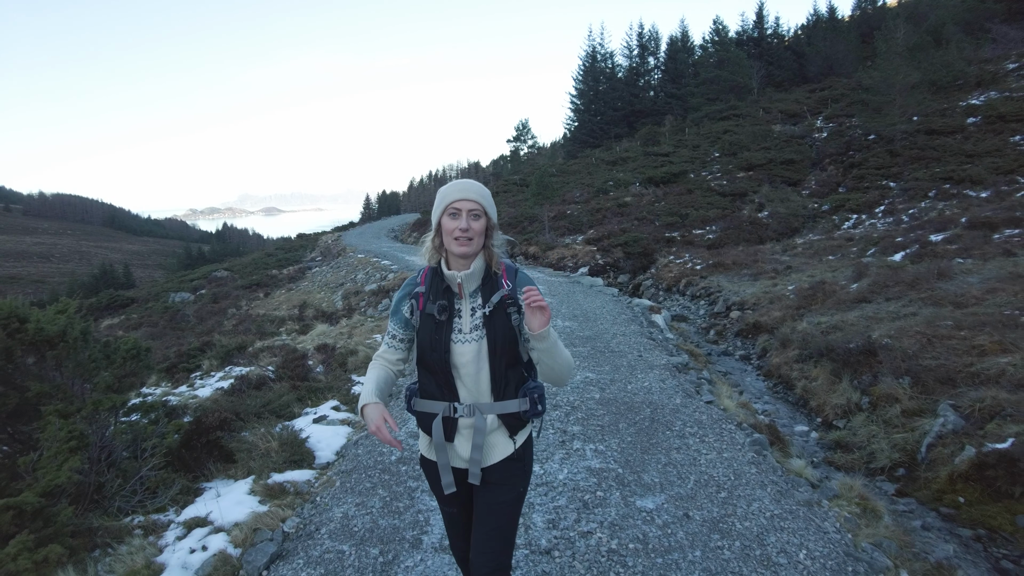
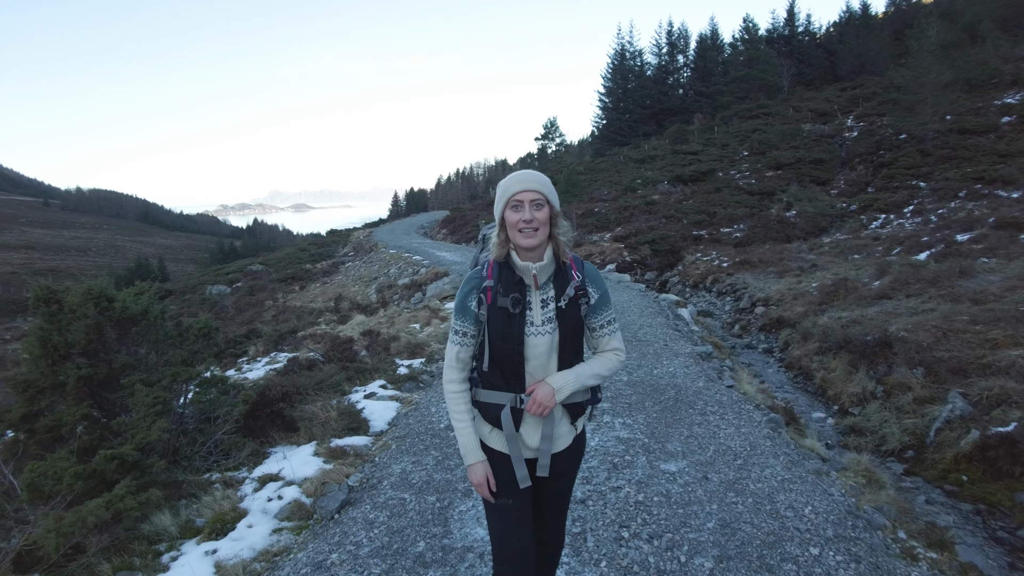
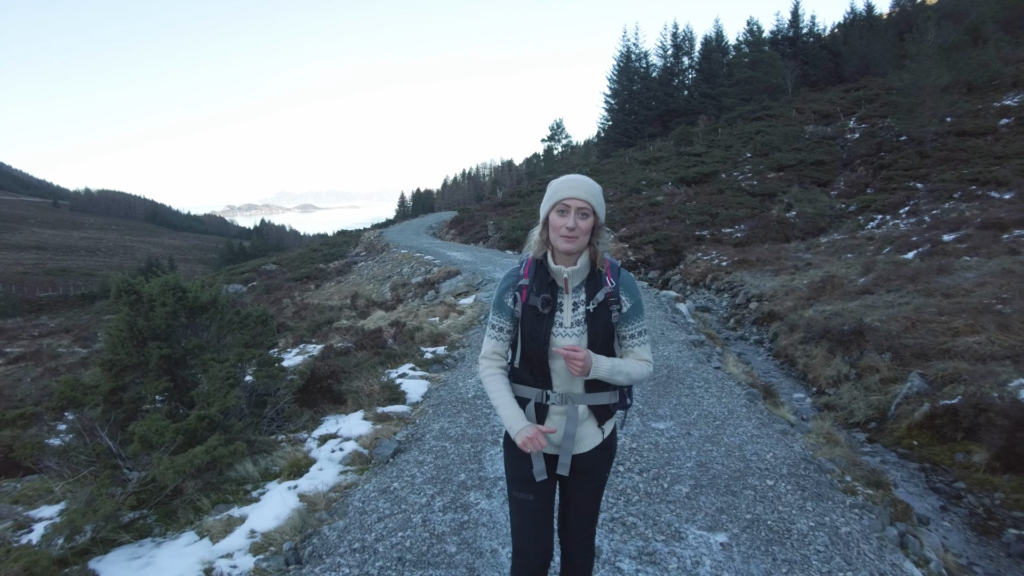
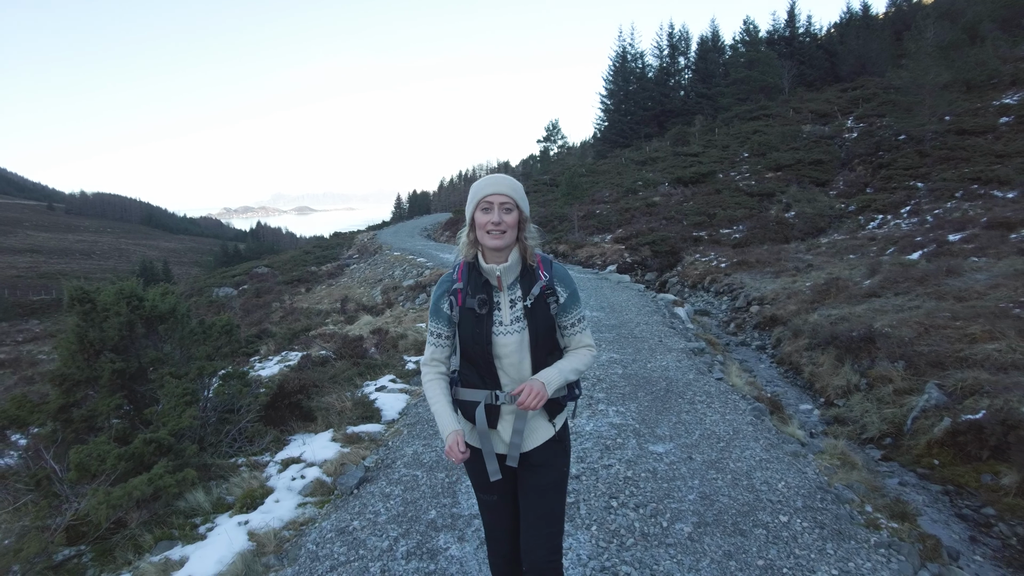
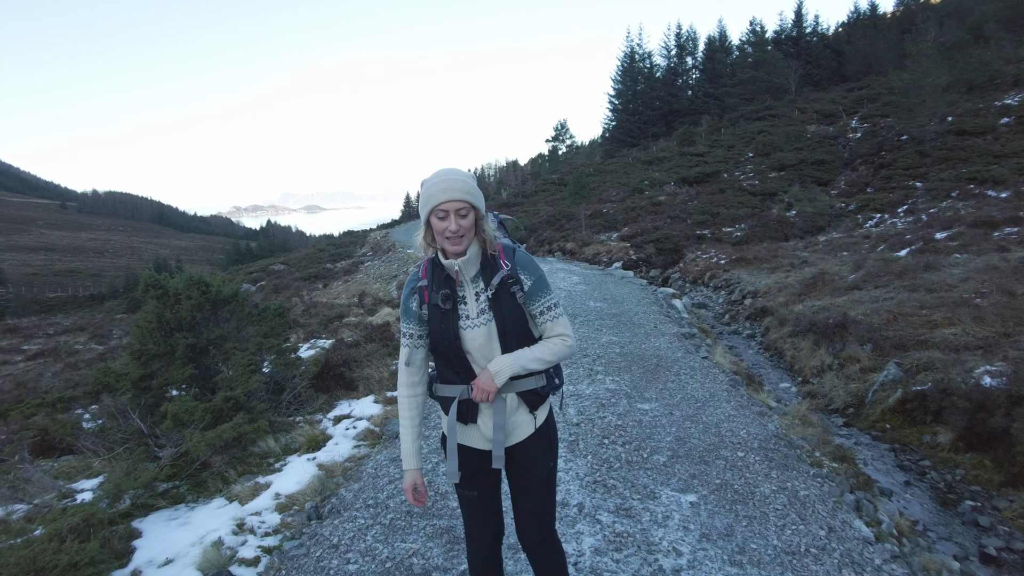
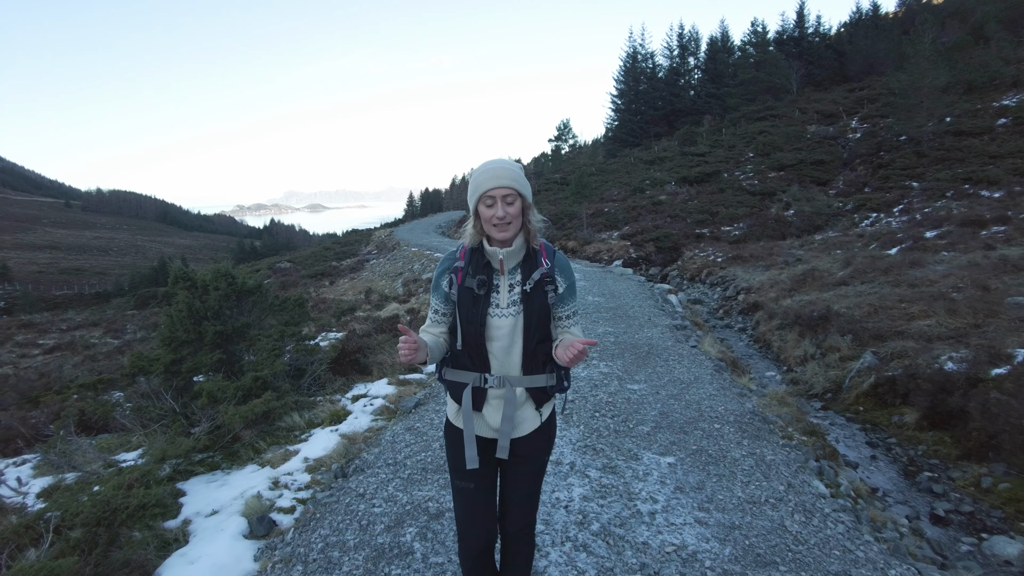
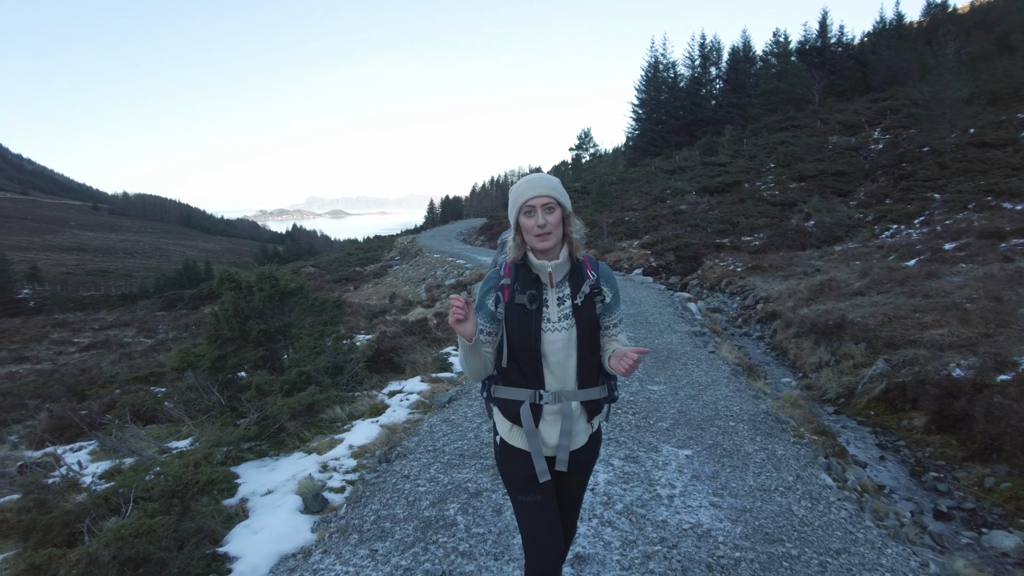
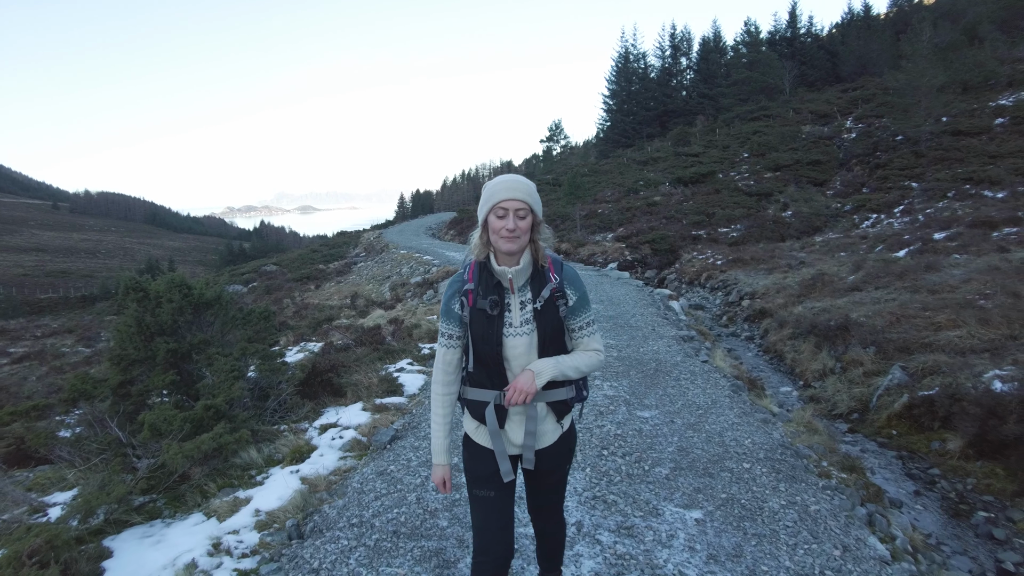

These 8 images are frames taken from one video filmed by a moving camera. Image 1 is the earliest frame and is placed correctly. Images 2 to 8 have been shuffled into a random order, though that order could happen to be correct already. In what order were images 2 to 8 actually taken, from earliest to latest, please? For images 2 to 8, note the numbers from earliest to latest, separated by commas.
2, 4, 3, 8, 5, 6, 7
